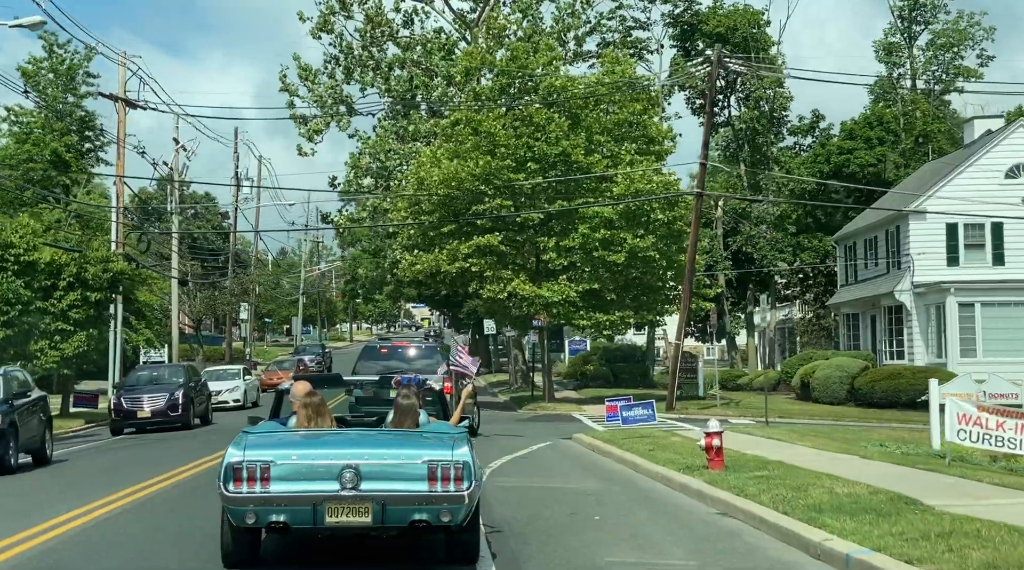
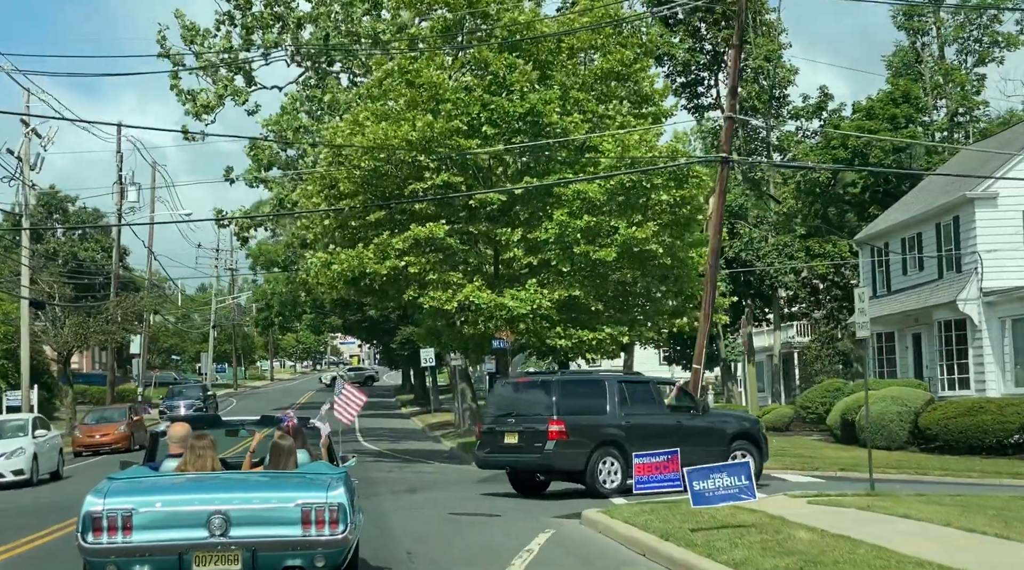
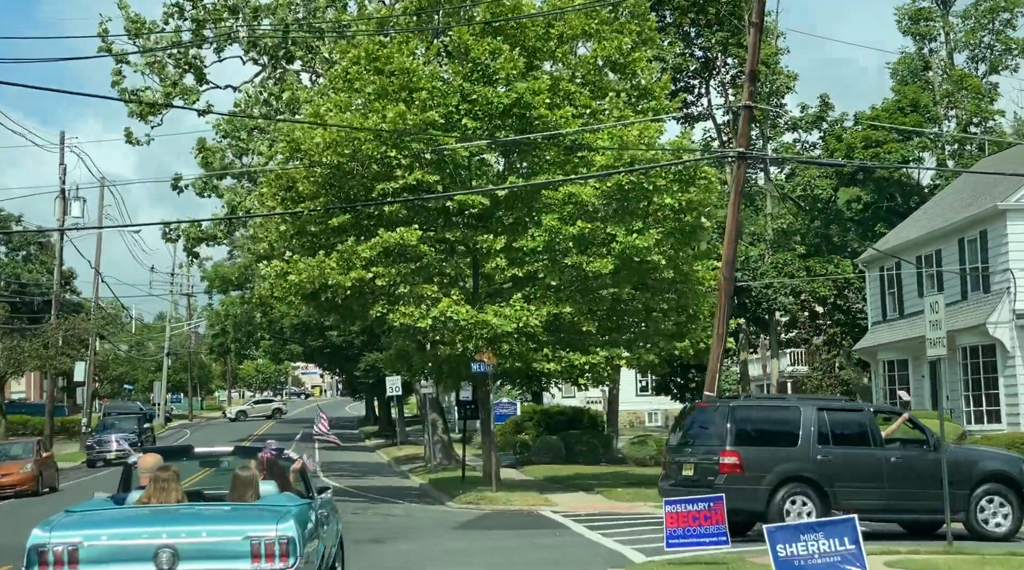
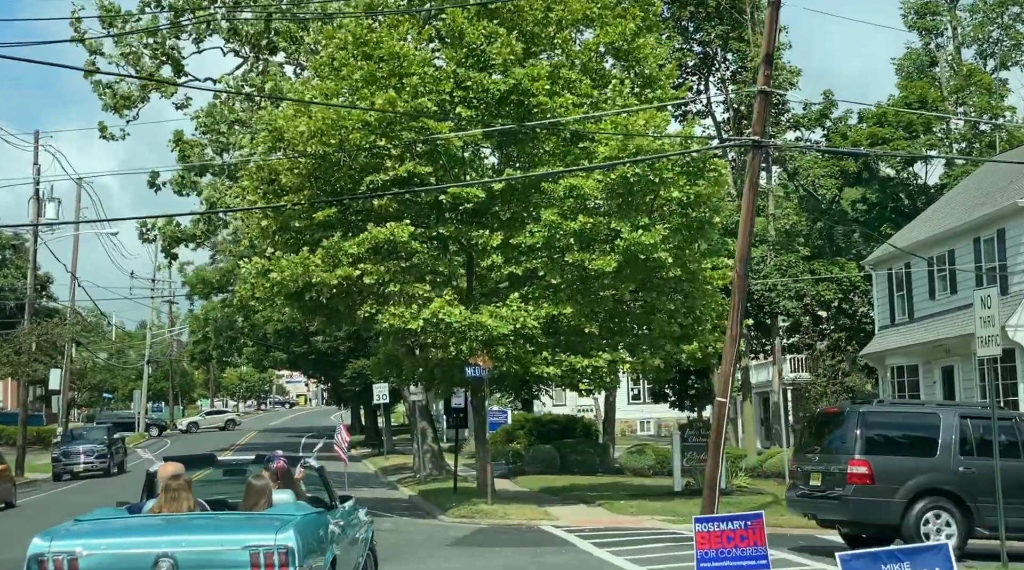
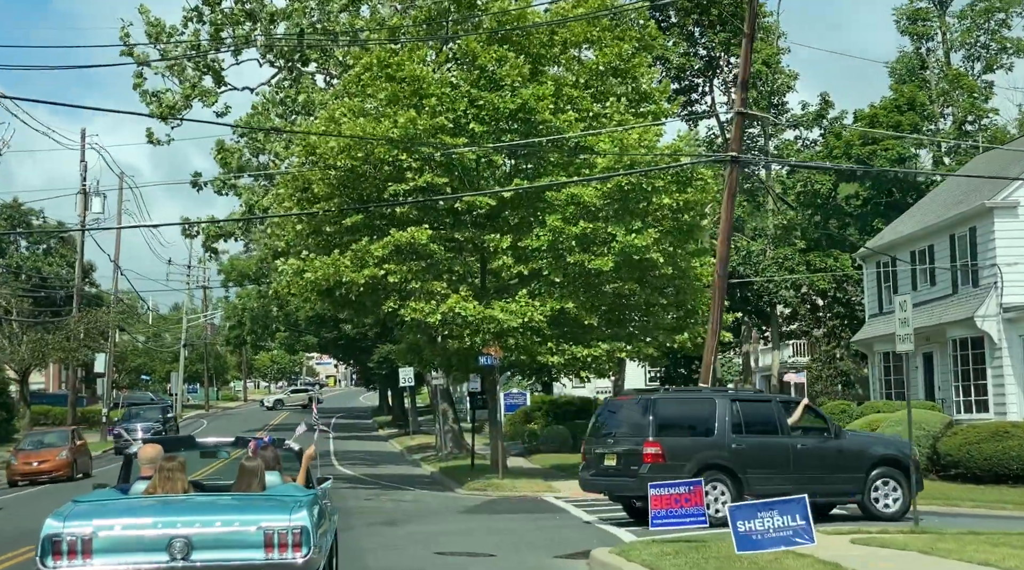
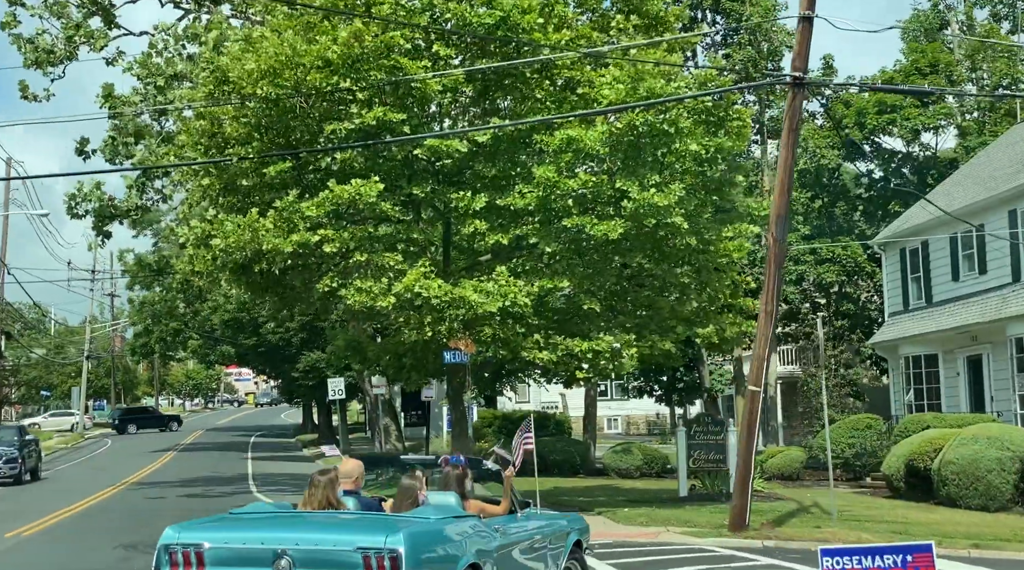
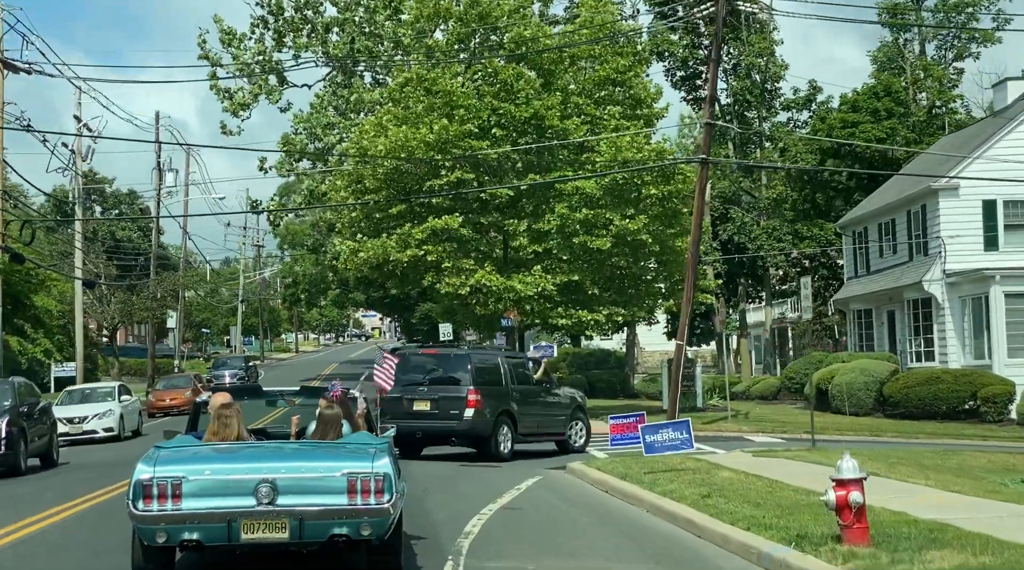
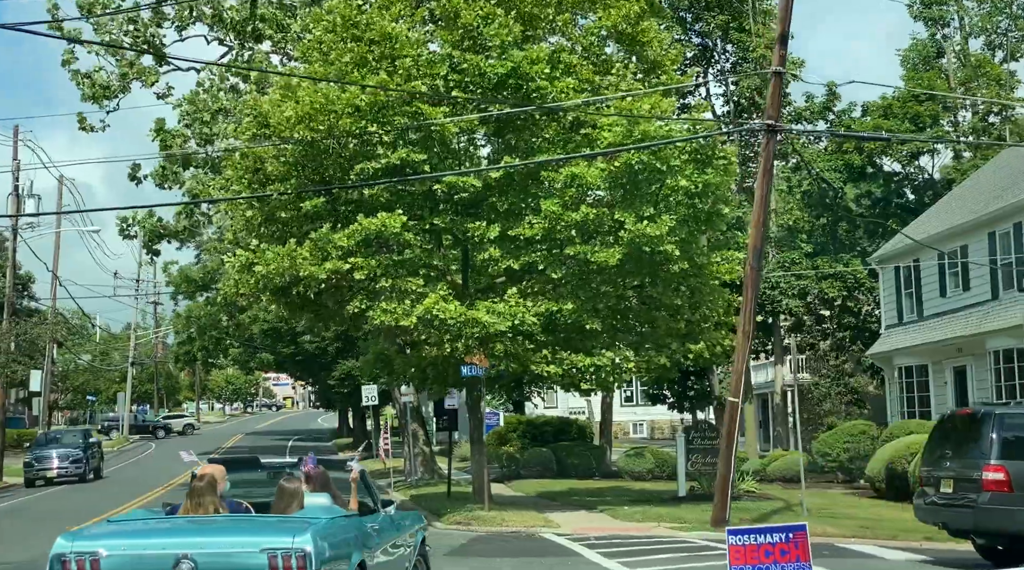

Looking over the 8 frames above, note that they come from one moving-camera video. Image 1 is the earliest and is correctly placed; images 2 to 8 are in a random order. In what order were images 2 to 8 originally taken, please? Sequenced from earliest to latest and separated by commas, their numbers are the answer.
7, 2, 5, 3, 4, 8, 6
